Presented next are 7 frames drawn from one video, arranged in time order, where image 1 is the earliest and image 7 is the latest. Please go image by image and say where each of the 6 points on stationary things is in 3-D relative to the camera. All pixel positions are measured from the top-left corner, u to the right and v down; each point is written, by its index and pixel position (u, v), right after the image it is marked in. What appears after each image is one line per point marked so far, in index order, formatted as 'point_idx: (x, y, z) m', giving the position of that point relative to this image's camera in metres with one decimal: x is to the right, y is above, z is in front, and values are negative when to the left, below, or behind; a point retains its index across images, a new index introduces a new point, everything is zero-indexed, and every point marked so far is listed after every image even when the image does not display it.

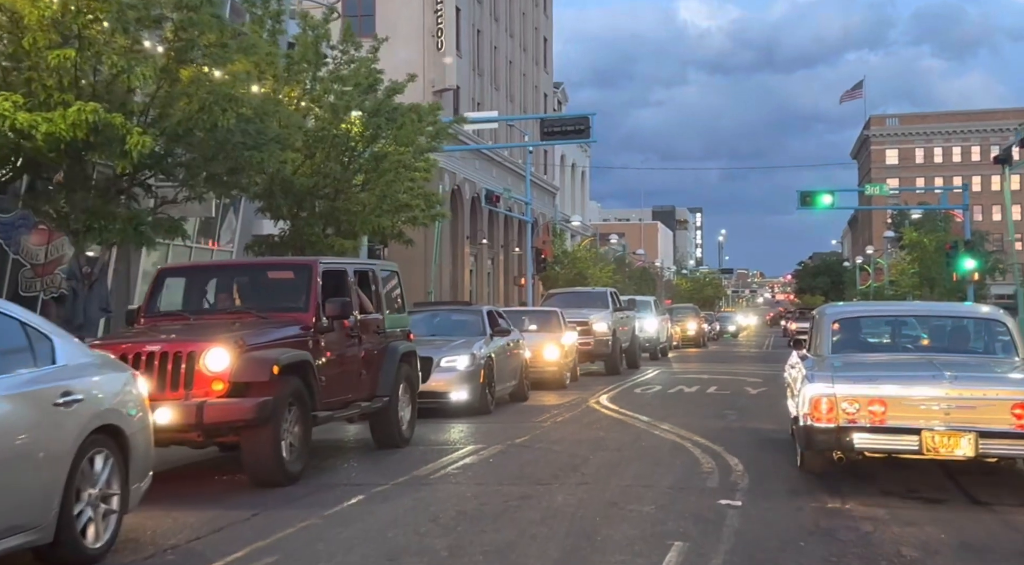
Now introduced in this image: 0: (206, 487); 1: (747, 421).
0: (-2.2, -1.5, +8.6) m
1: (+3.0, -1.7, +15.5) m
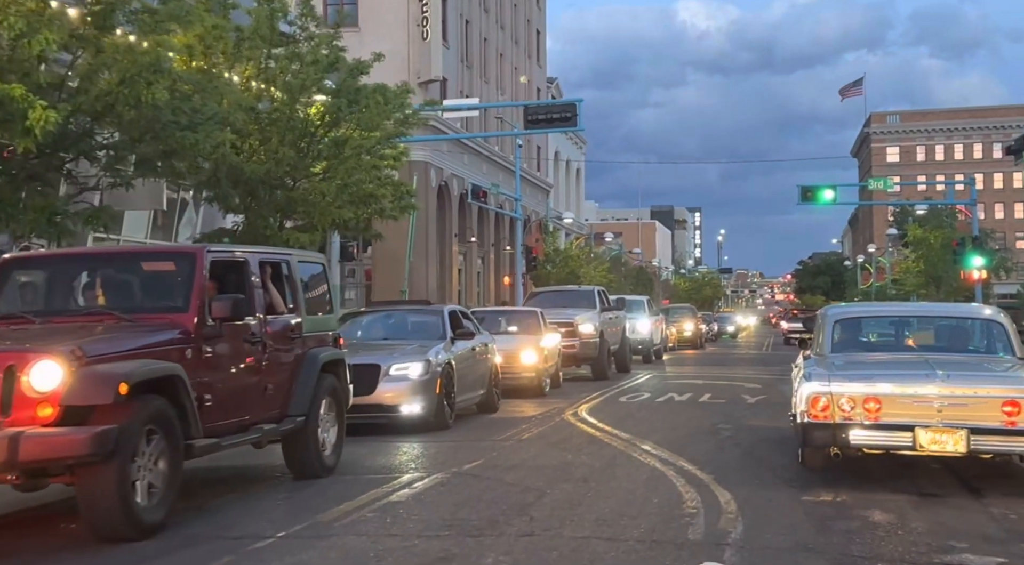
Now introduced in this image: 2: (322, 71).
0: (-2.6, -1.4, +6.7) m
1: (+2.6, -1.6, +13.6) m
2: (-3.0, +3.4, +19.6) m
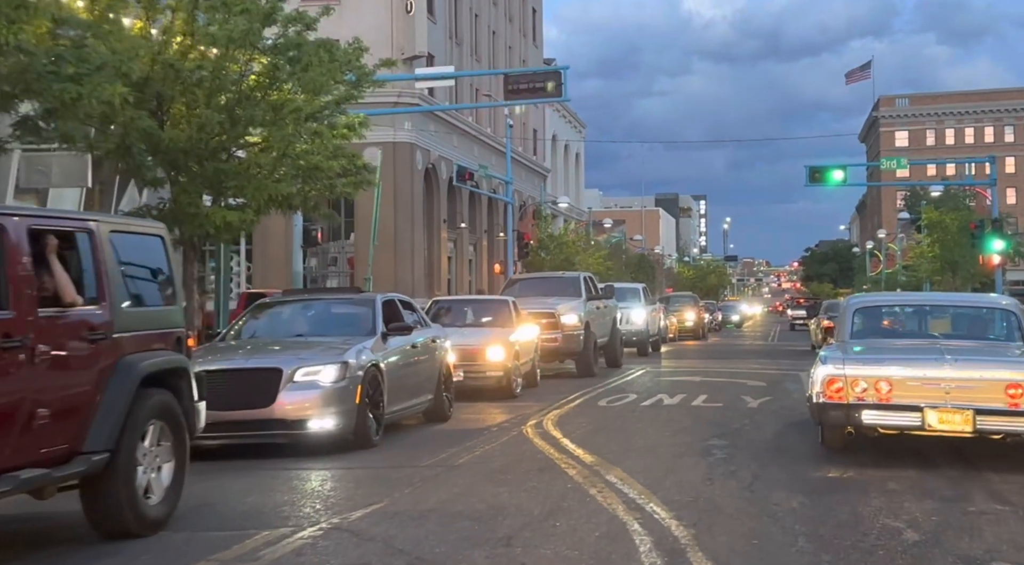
0: (-3.1, -1.3, +4.1) m
1: (+2.0, -1.5, +11.0) m
2: (-3.5, +3.6, +17.0) m
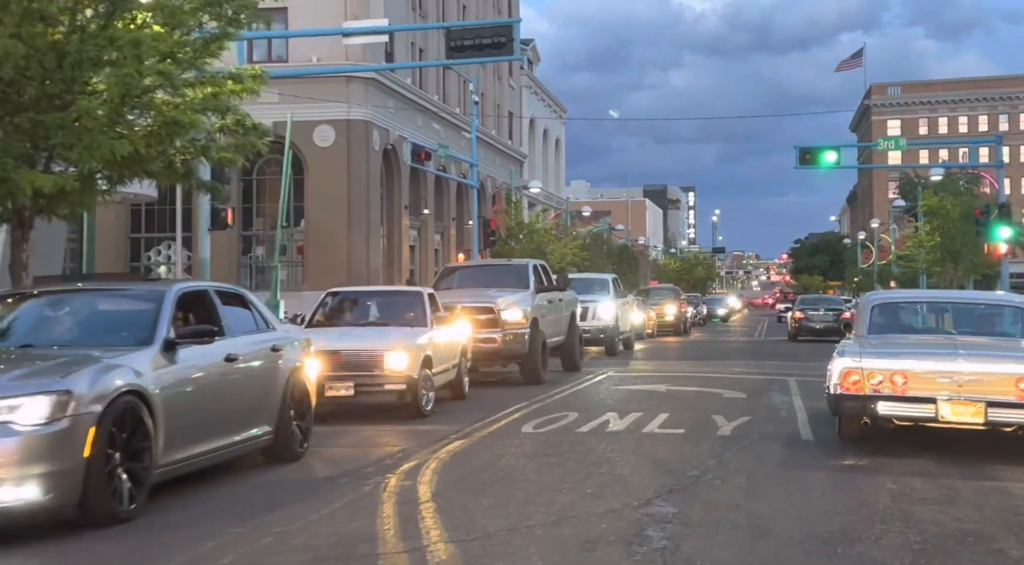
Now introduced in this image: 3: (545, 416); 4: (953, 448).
0: (-4.0, -1.3, +0.3) m
1: (+1.1, -1.4, +7.2) m
2: (-4.5, +3.7, +13.1) m
3: (+0.4, -1.5, +13.5) m
4: (+4.0, -1.5, +11.2) m
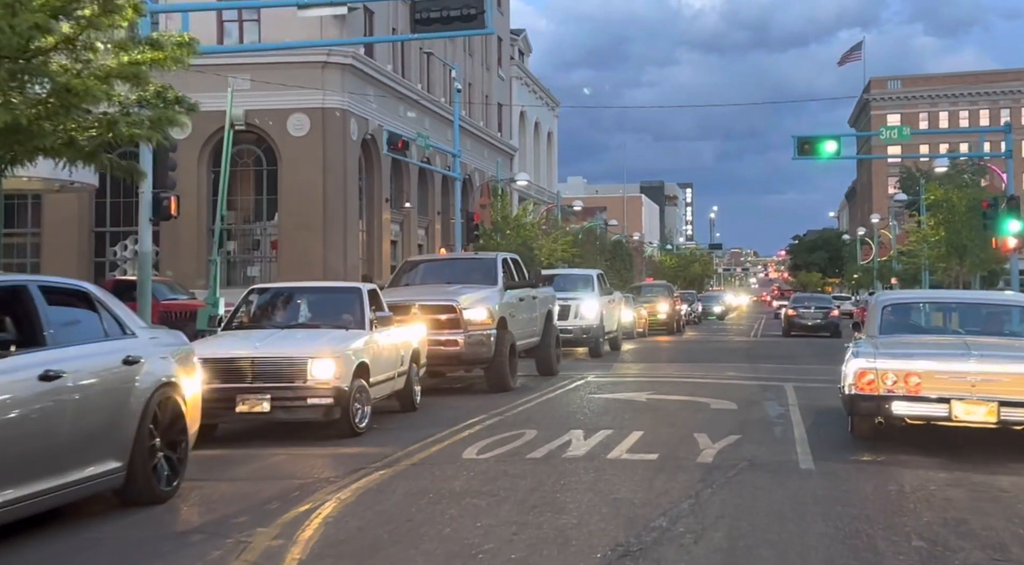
0: (-4.5, -1.3, -1.7) m
1: (+0.6, -1.3, +5.2) m
2: (-5.0, +3.8, +11.1) m
3: (-0.1, -1.4, +11.5) m
4: (+3.5, -1.4, +9.2) m
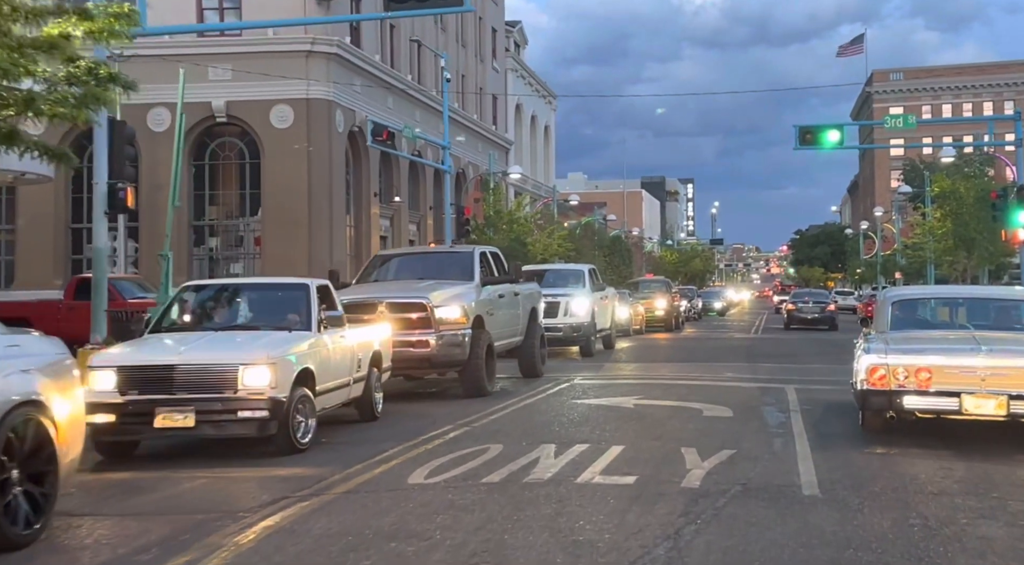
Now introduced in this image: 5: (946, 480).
0: (-4.8, -1.3, -3.1) m
1: (+0.3, -1.3, +3.8) m
2: (-5.4, +3.8, +9.7) m
3: (-0.4, -1.4, +10.1) m
4: (+3.2, -1.4, +7.8) m
5: (+3.1, -1.4, +8.7) m
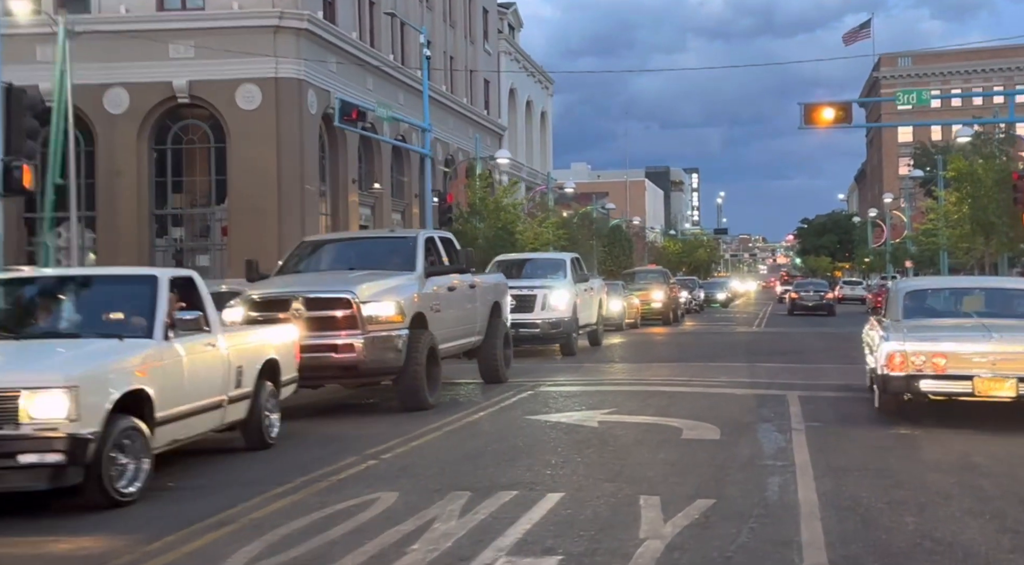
0: (-5.5, -1.3, -5.8) m
1: (-0.4, -1.3, +1.1) m
2: (-6.0, +3.8, +6.9) m
3: (-1.1, -1.3, +7.3) m
4: (+2.6, -1.3, +5.1) m
5: (+2.4, -1.3, +5.9) m
